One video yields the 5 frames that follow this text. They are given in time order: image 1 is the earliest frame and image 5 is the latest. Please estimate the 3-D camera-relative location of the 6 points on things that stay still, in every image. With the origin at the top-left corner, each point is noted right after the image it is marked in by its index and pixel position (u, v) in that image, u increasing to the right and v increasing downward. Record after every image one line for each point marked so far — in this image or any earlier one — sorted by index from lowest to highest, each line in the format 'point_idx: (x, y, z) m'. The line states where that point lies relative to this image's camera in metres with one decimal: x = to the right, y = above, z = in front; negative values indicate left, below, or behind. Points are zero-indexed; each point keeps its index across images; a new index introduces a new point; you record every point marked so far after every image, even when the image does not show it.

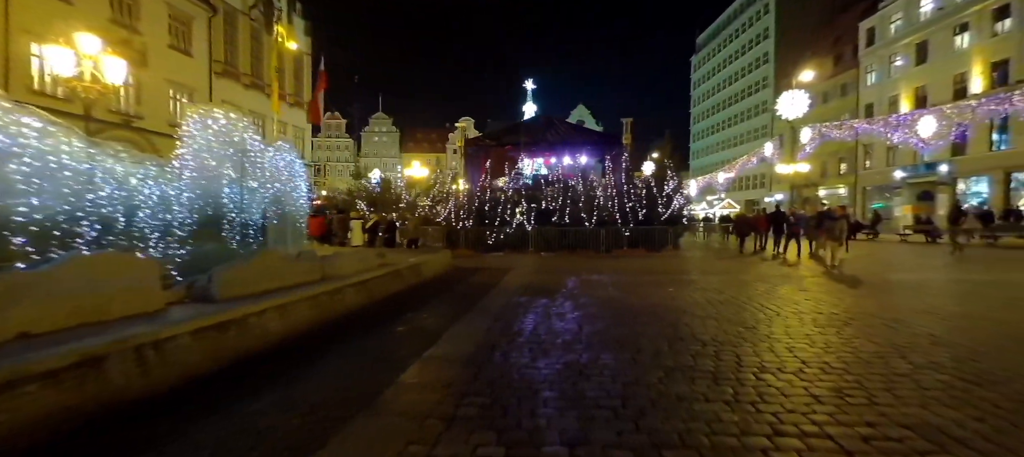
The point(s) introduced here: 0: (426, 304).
0: (-1.7, -1.5, +9.5) m
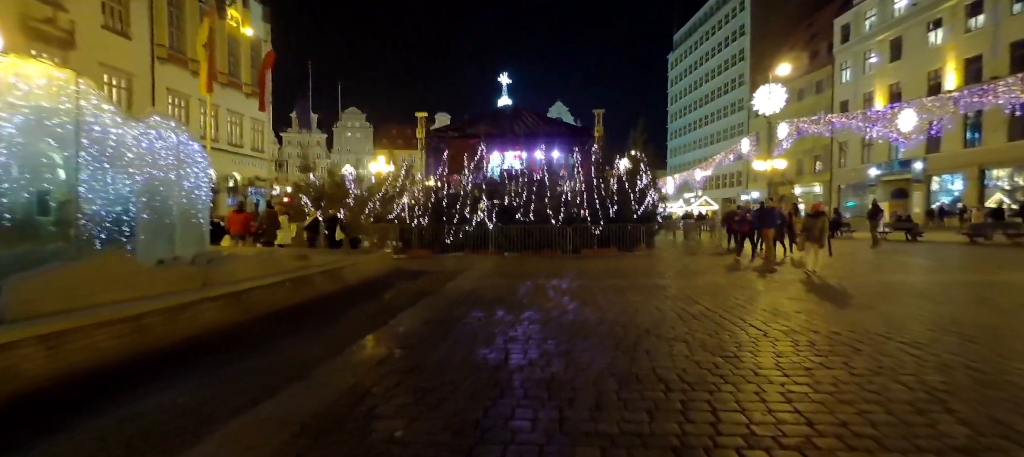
0: (-2.9, -1.4, +7.5) m
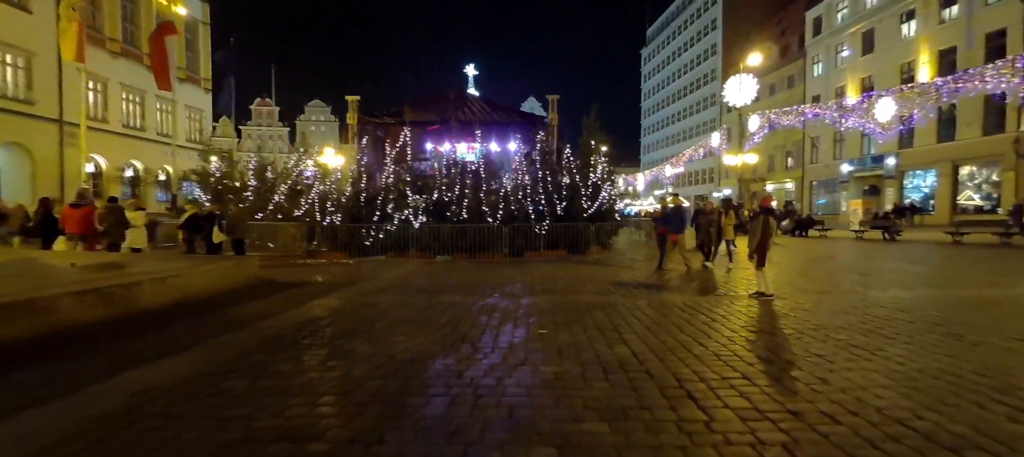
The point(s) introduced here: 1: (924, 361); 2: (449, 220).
0: (-4.7, -1.5, +4.6) m
1: (+4.0, -1.3, +4.7) m
2: (-2.2, +0.3, +16.3) m
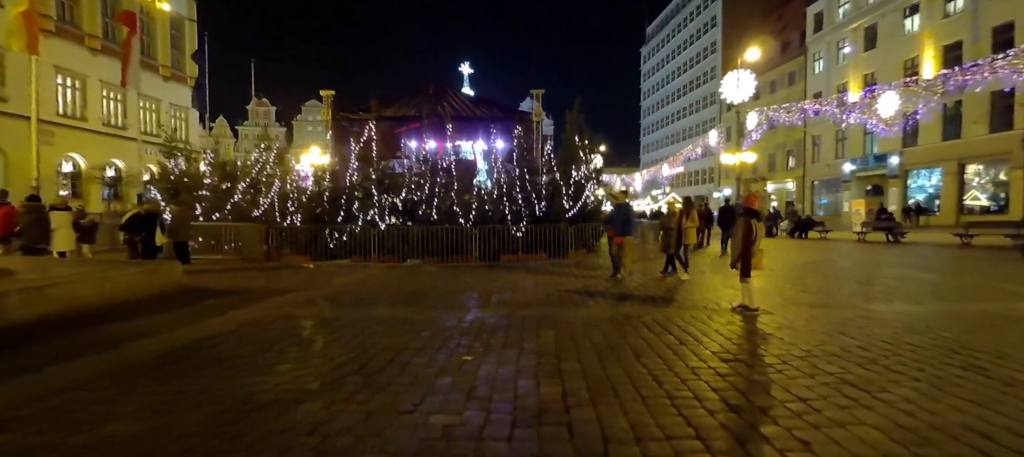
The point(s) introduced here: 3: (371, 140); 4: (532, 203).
0: (-5.6, -1.5, +3.5) m
1: (+3.1, -1.3, +3.5) m
2: (-3.0, +0.2, +15.1) m
3: (-4.8, +2.9, +16.1) m
4: (+0.7, +0.9, +16.0) m
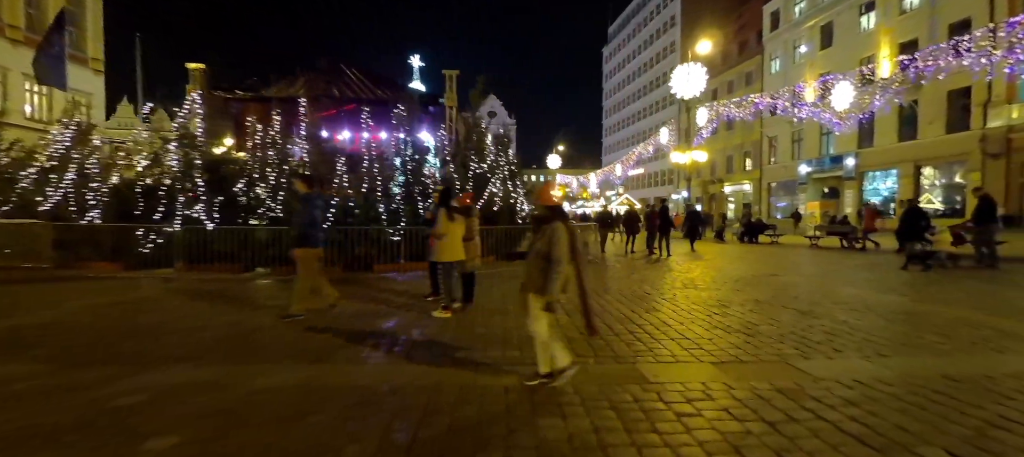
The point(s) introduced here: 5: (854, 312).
0: (-8.1, -1.5, 0.0) m
1: (+0.6, -1.4, +0.5) m
2: (-6.1, +0.2, +11.8) m
3: (-8.0, +2.9, +12.7) m
4: (-2.5, +0.8, +12.9) m
5: (+5.3, -1.2, +7.3) m
